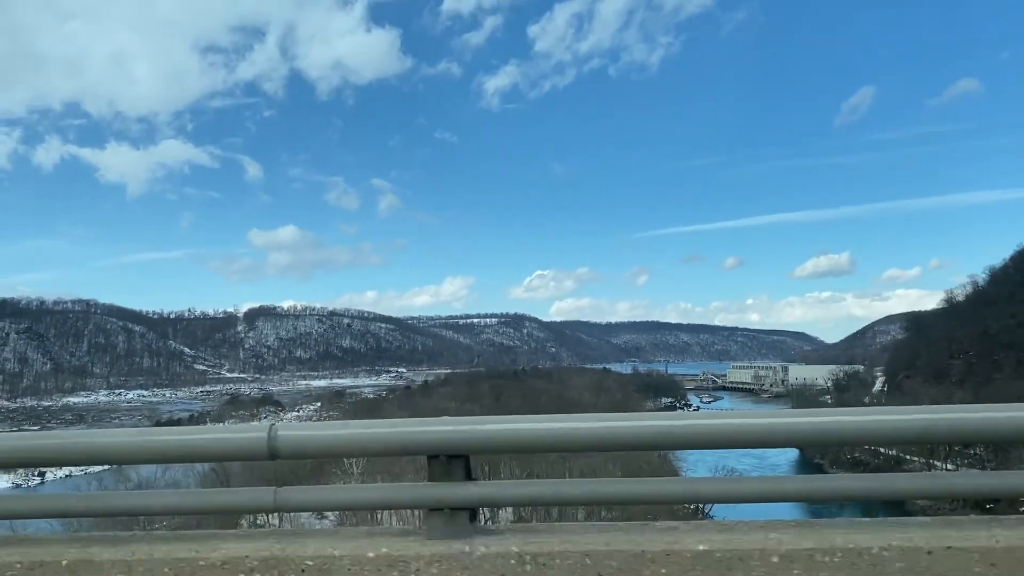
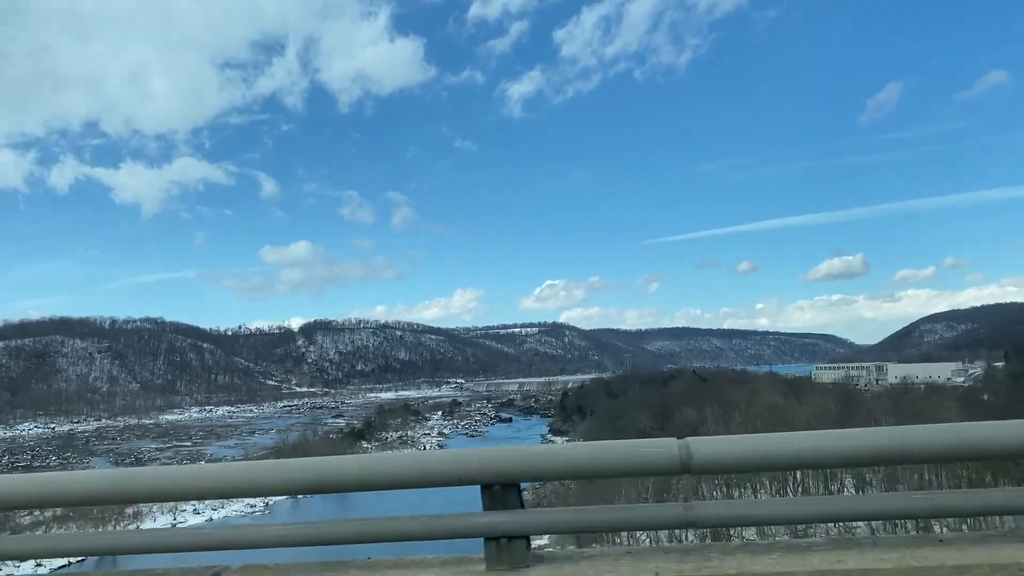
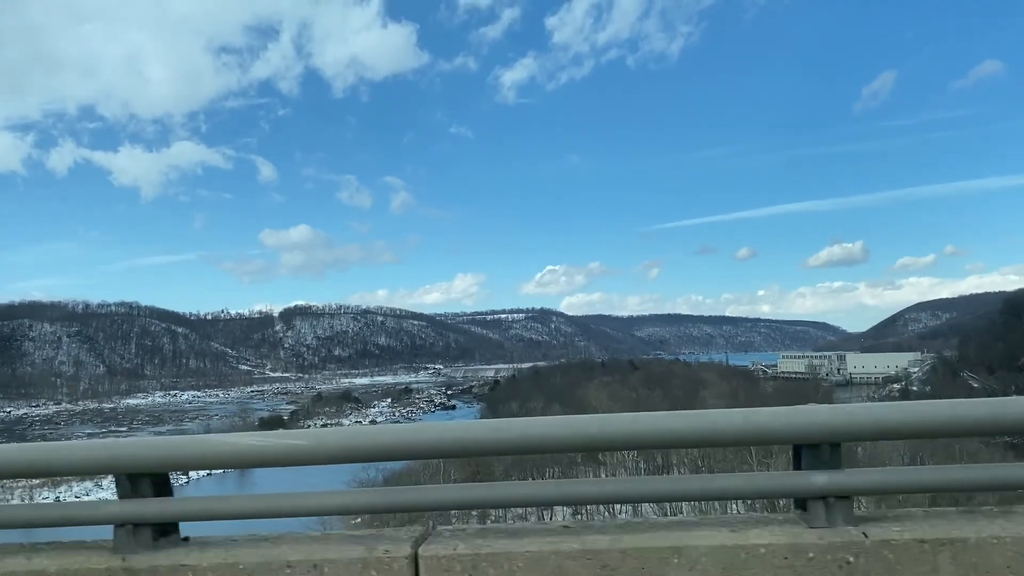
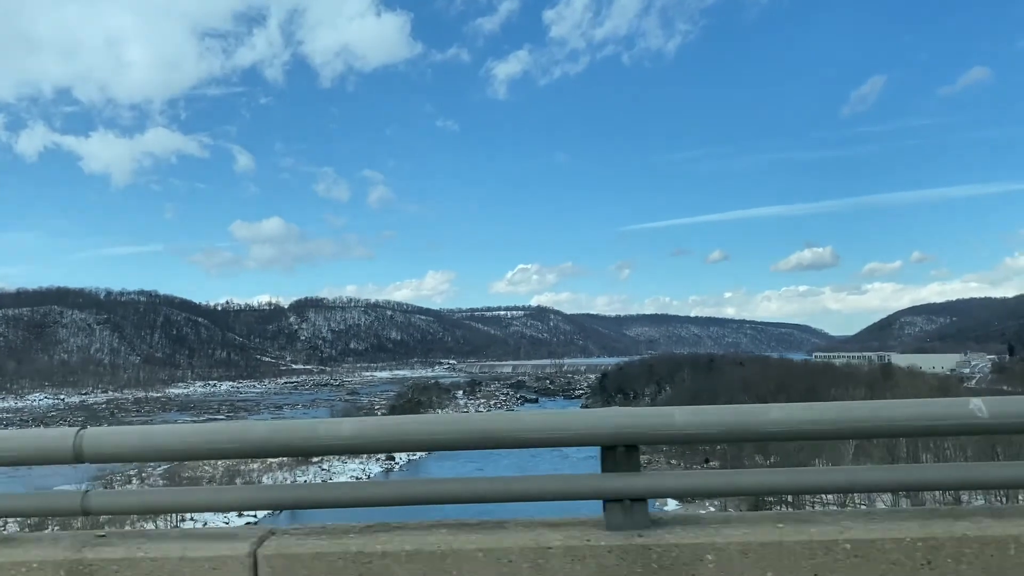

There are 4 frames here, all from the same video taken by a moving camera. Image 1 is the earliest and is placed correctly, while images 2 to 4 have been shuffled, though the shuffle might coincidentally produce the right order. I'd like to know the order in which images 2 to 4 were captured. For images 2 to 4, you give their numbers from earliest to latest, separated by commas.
3, 2, 4
